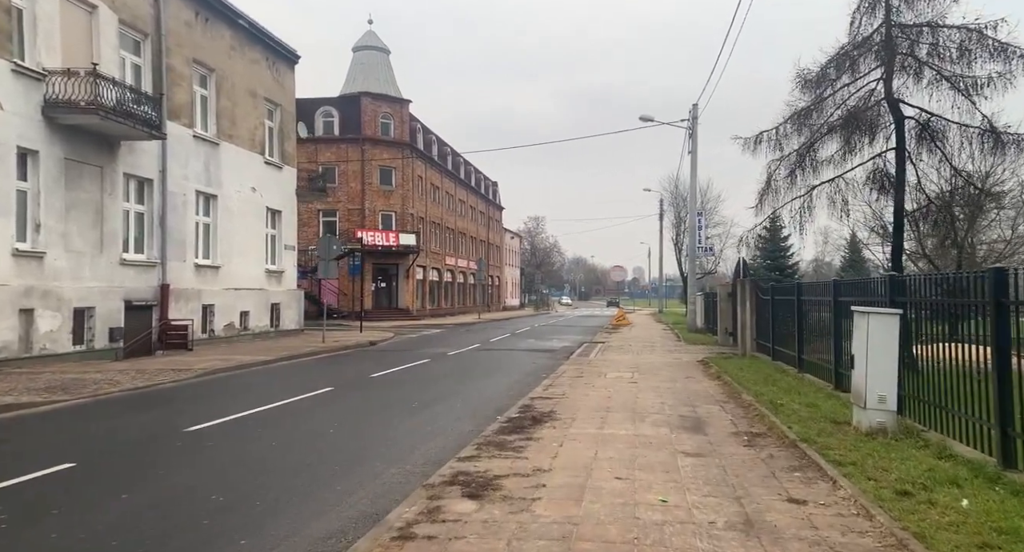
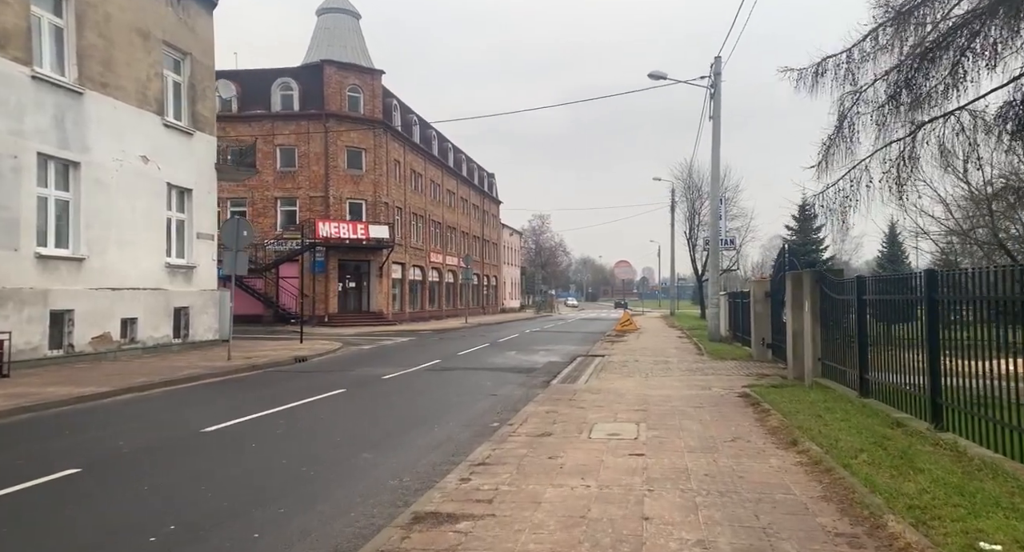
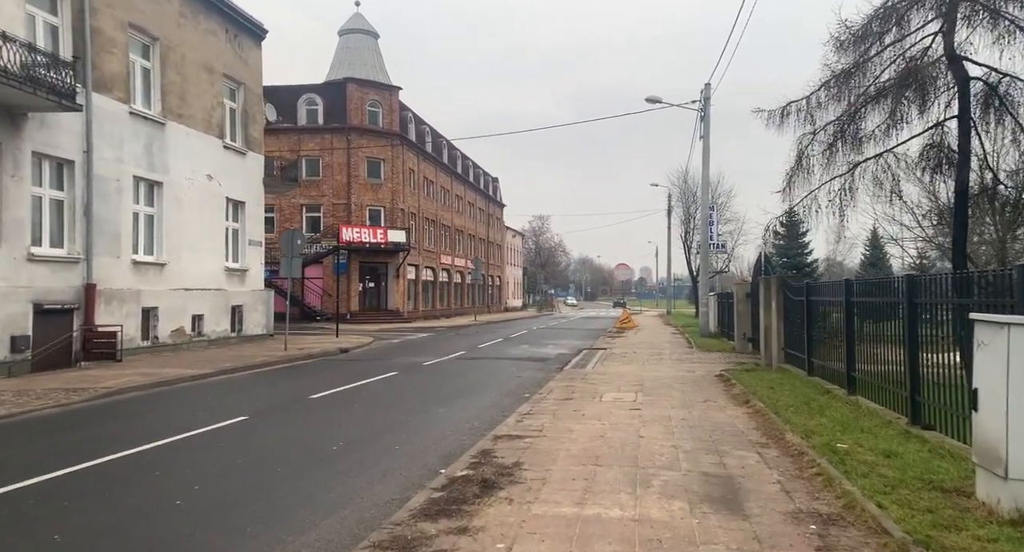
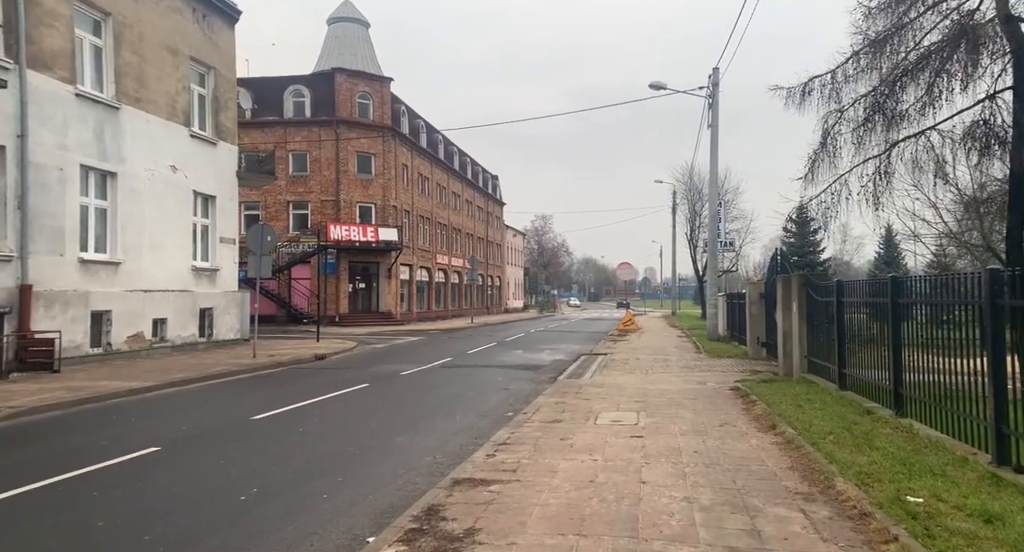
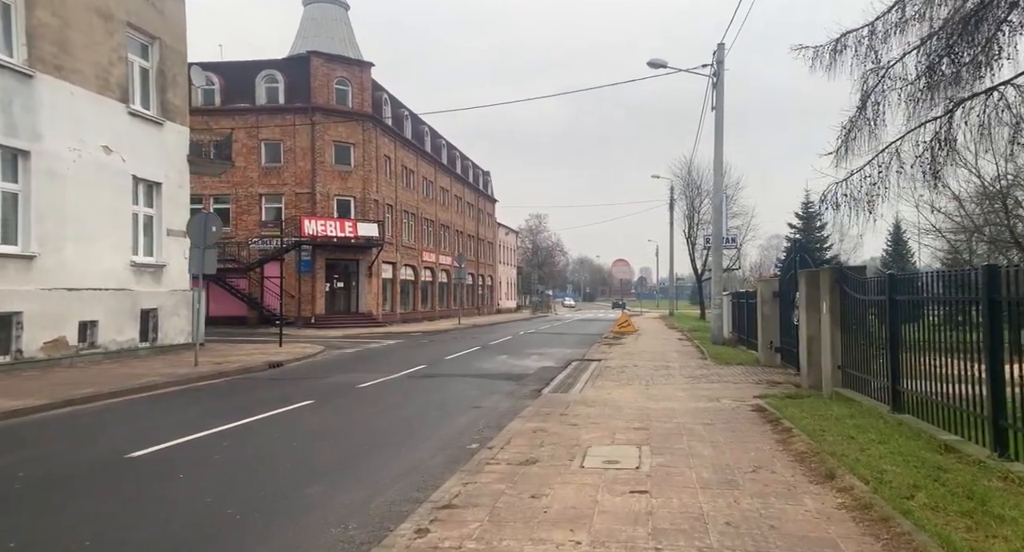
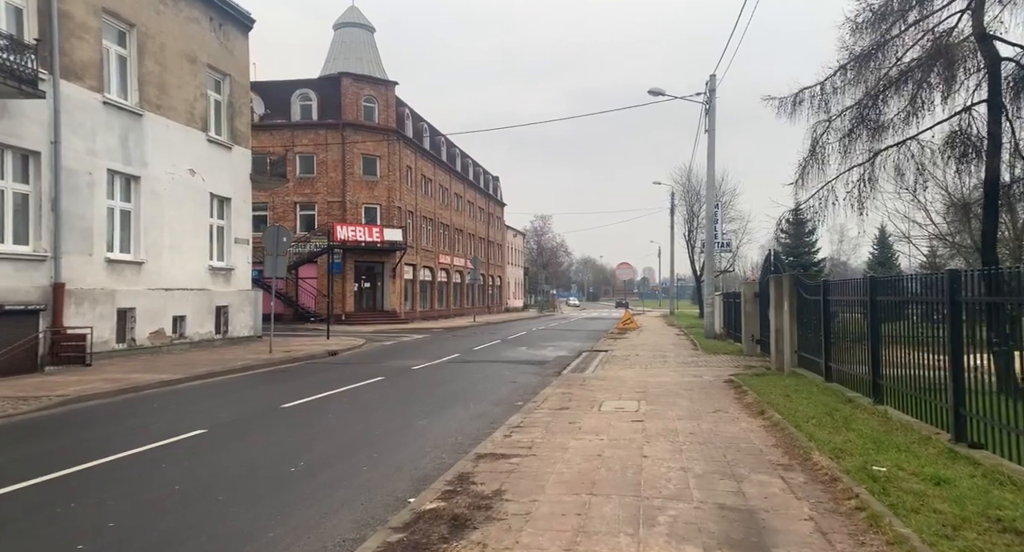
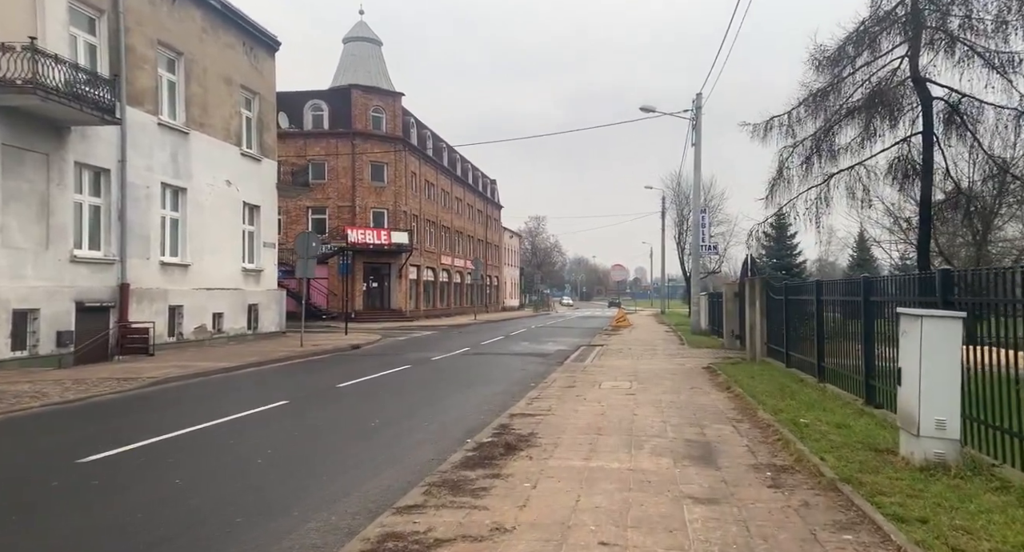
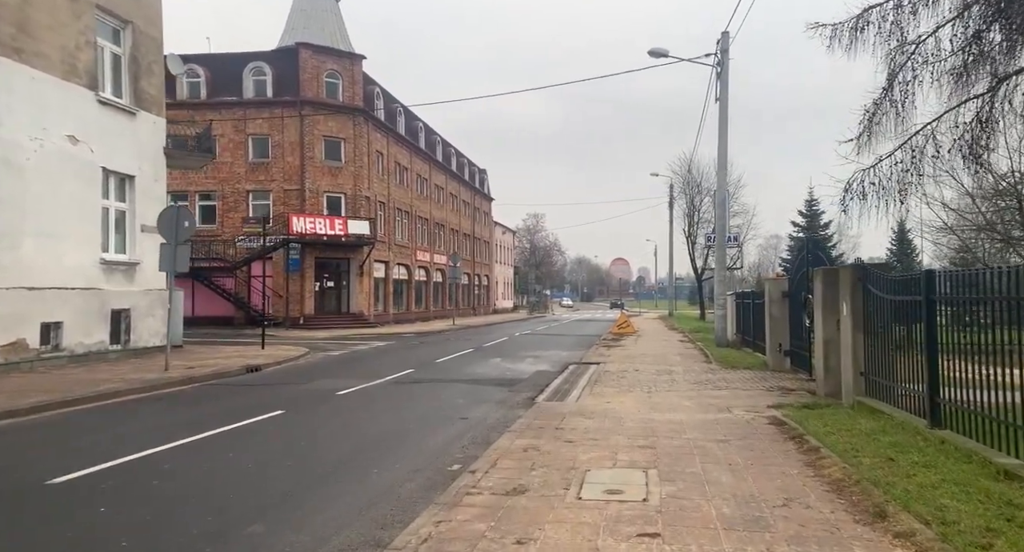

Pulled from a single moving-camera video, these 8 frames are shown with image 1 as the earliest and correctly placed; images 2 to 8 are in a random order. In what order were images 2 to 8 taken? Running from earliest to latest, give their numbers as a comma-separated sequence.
7, 3, 6, 4, 2, 5, 8
